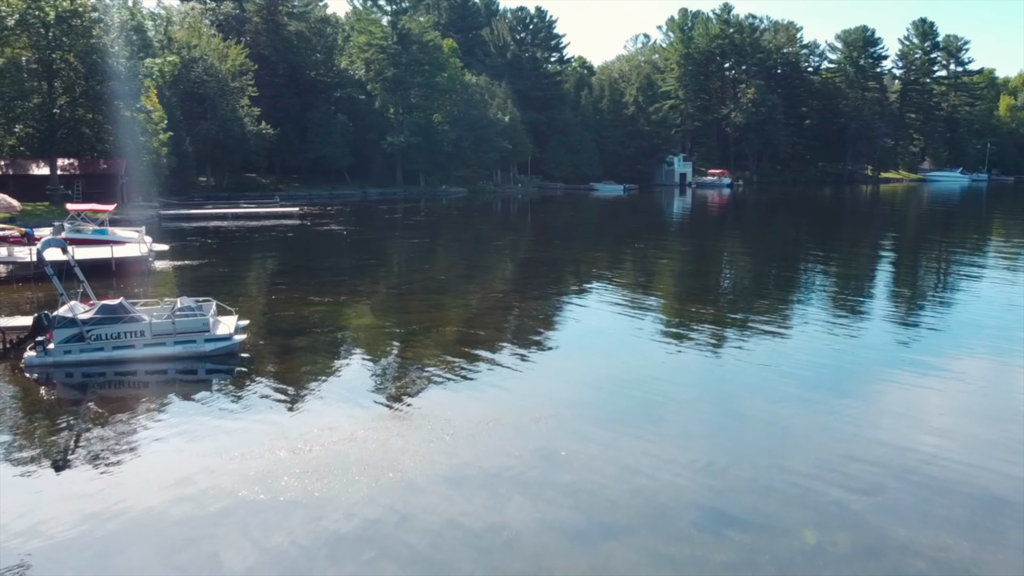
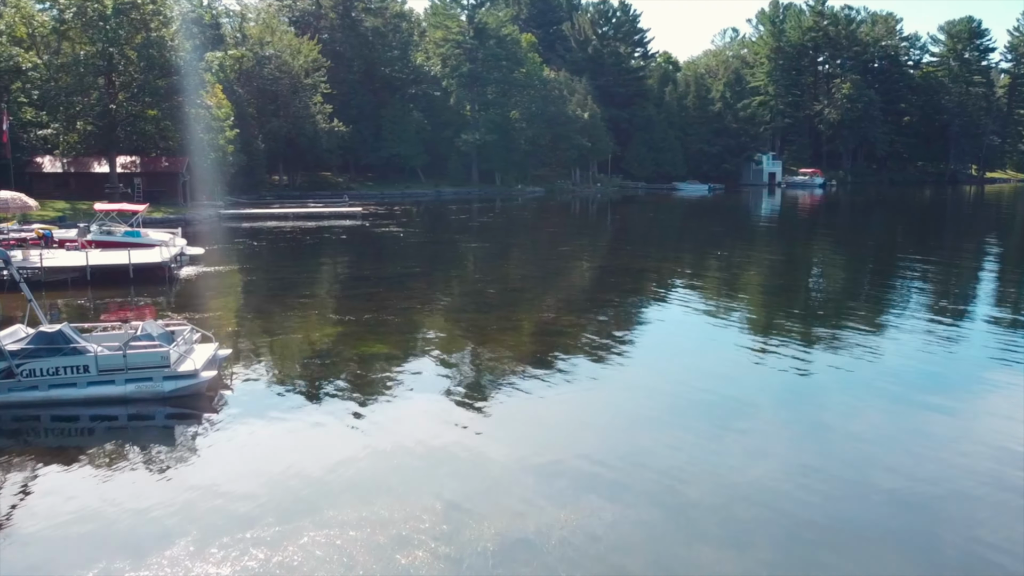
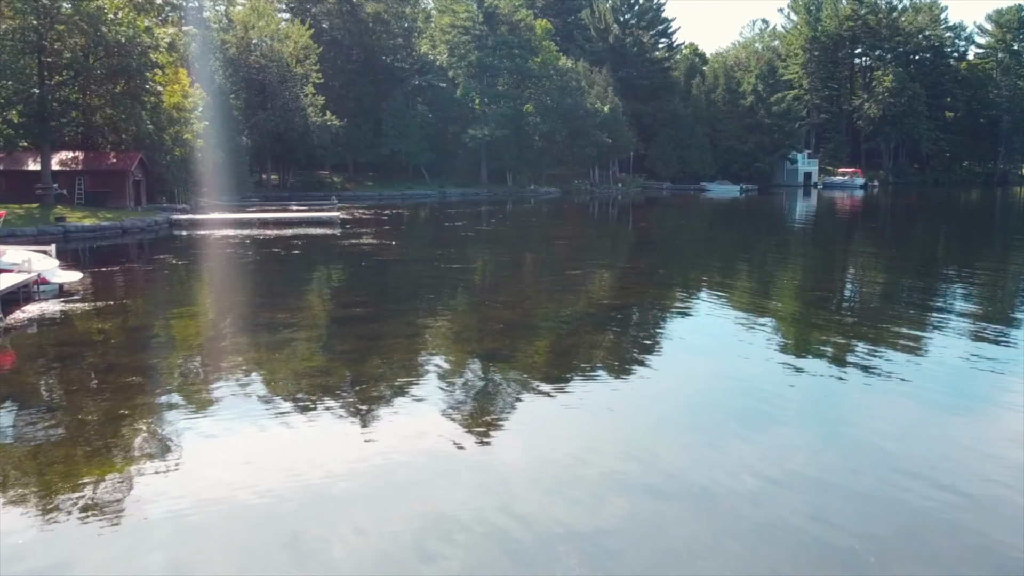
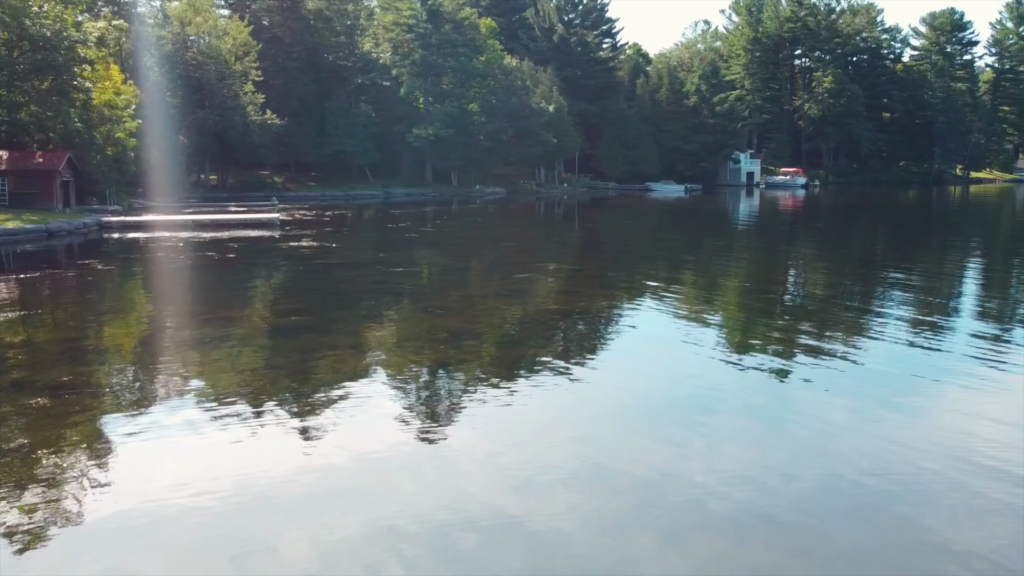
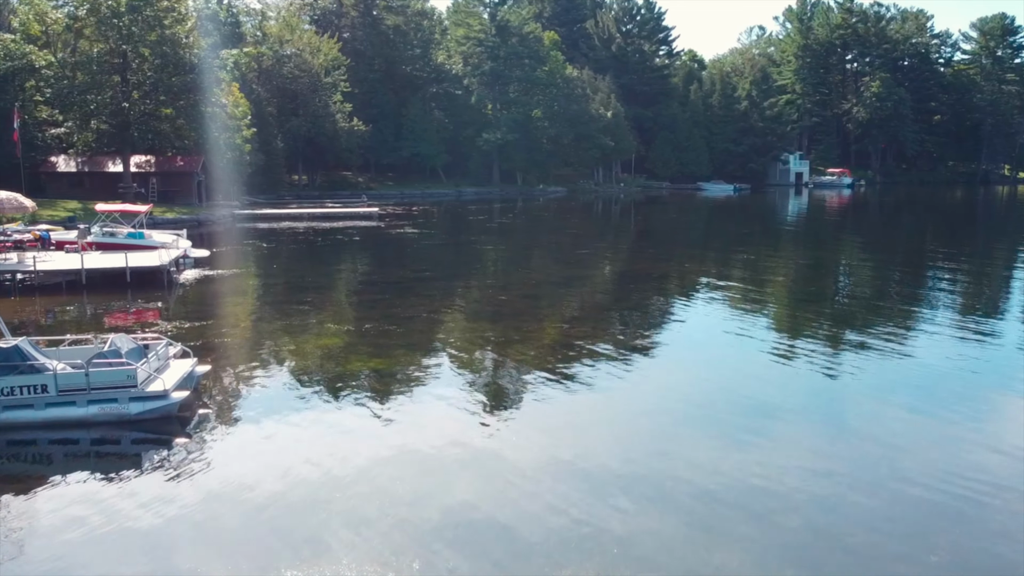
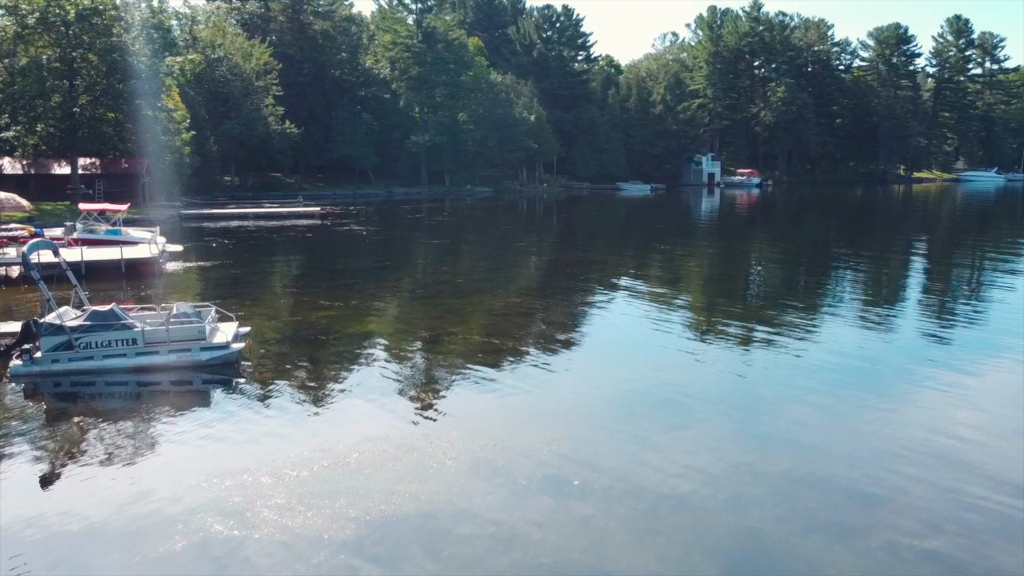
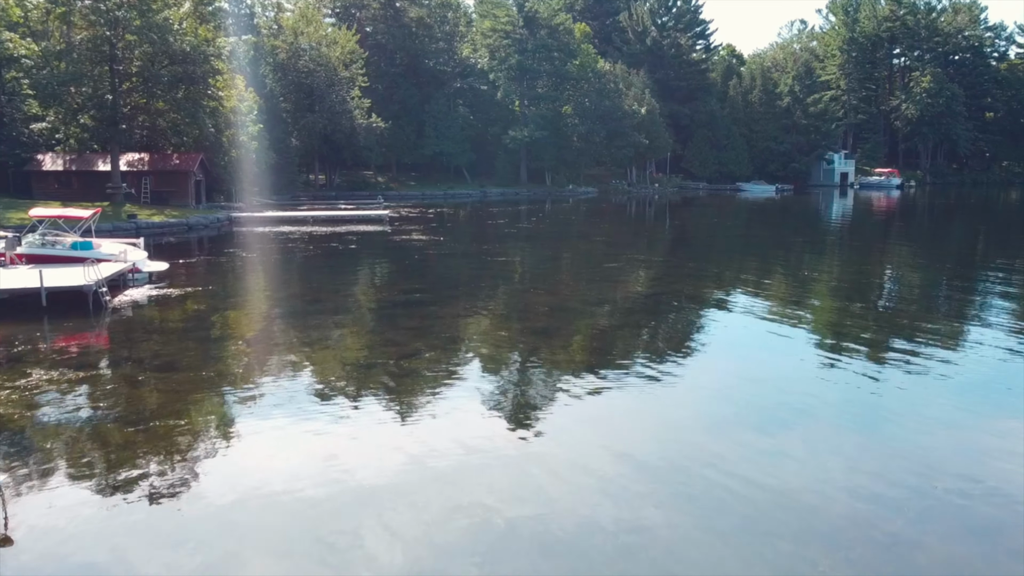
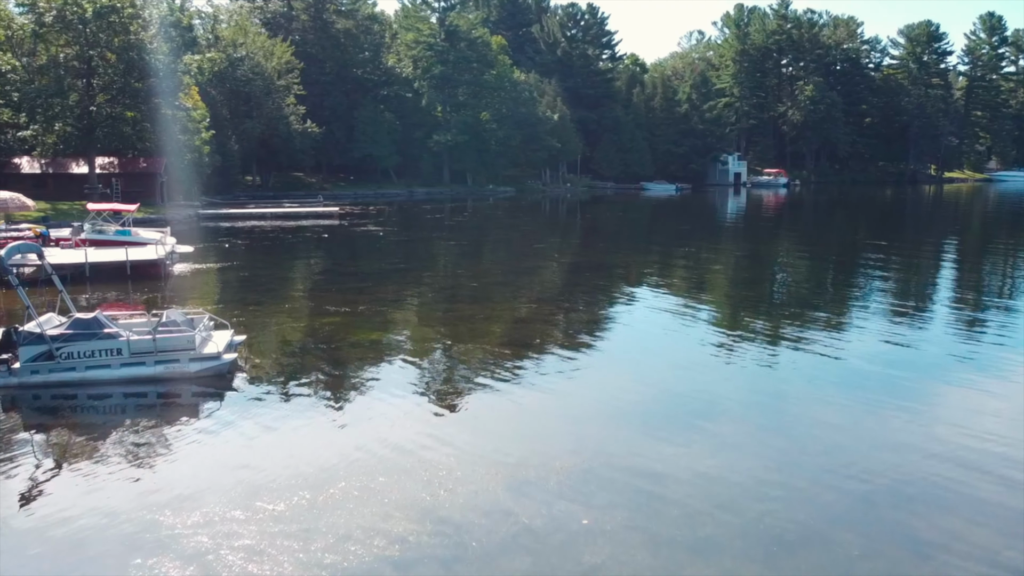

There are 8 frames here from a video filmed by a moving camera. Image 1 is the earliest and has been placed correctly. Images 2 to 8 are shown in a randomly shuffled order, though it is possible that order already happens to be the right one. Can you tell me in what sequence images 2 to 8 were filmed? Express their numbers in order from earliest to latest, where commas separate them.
6, 8, 2, 5, 7, 3, 4
